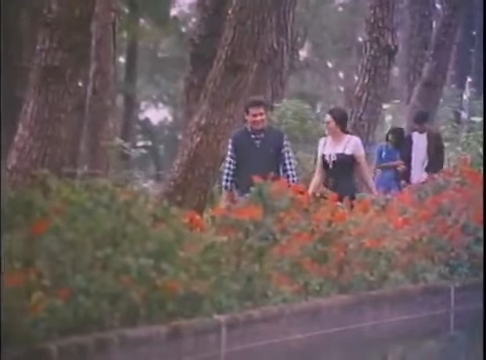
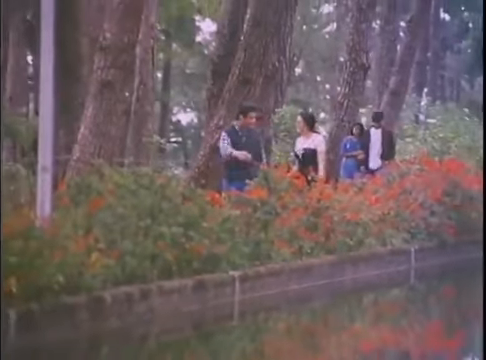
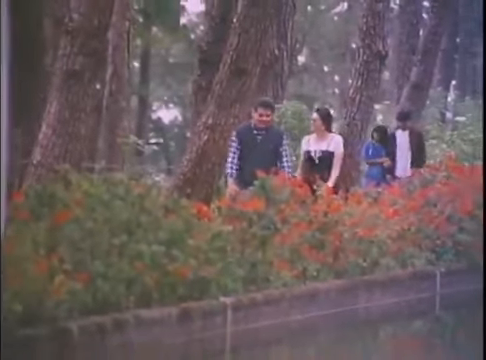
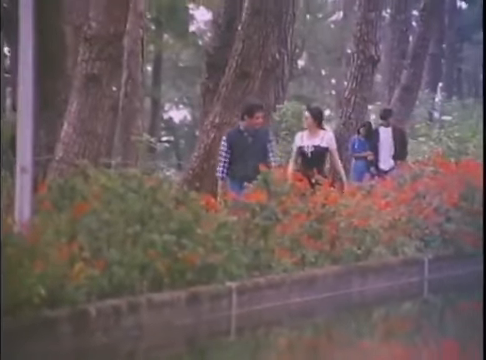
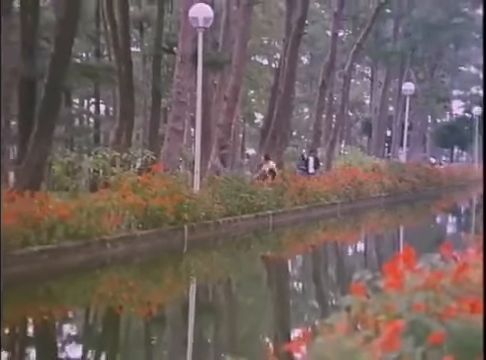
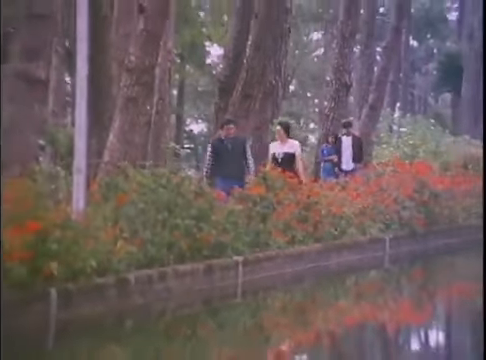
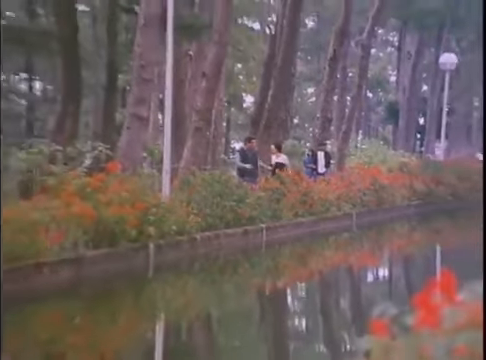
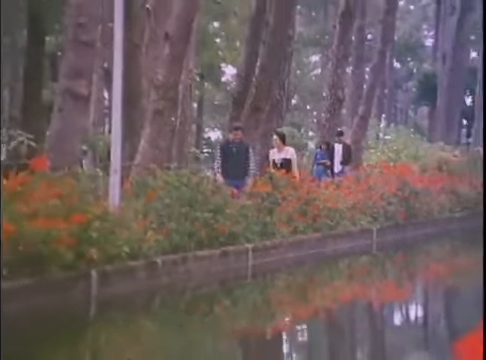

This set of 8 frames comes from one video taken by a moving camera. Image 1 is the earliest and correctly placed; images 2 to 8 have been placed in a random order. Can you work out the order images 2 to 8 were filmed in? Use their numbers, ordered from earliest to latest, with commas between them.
3, 4, 2, 6, 8, 7, 5
